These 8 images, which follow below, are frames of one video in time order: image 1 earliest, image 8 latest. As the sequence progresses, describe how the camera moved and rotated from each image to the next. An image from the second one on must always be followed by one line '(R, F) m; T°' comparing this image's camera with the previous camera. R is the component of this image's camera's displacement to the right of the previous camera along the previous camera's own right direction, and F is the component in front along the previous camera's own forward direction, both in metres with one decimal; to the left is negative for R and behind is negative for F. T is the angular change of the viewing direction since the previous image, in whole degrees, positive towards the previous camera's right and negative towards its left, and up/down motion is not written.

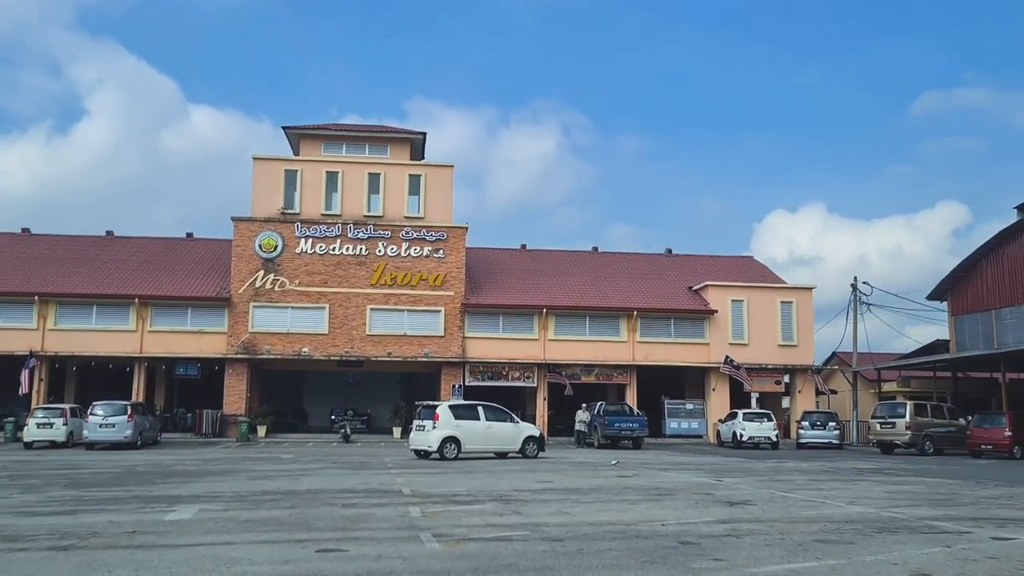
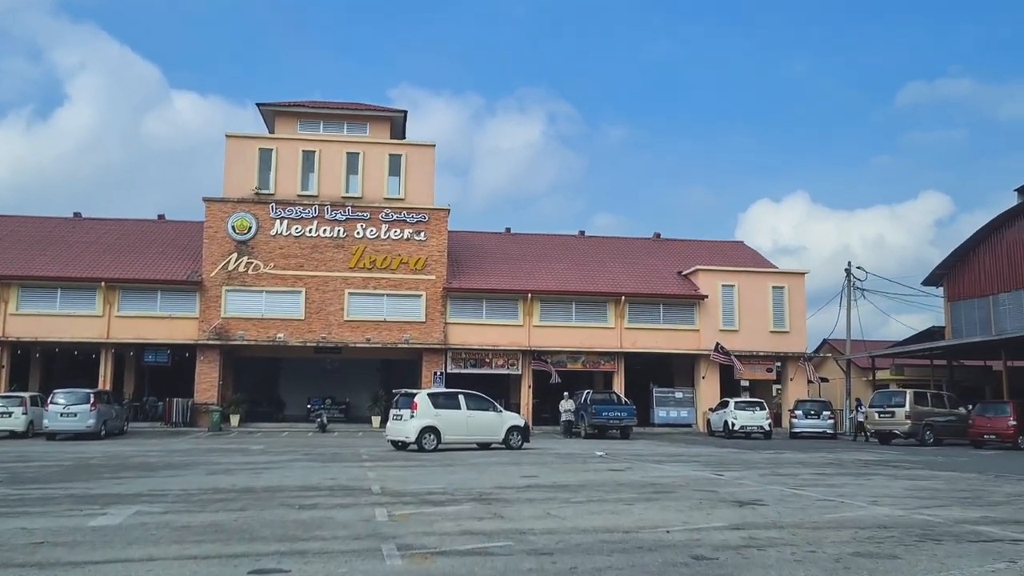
(0.0, +1.4) m; +1°
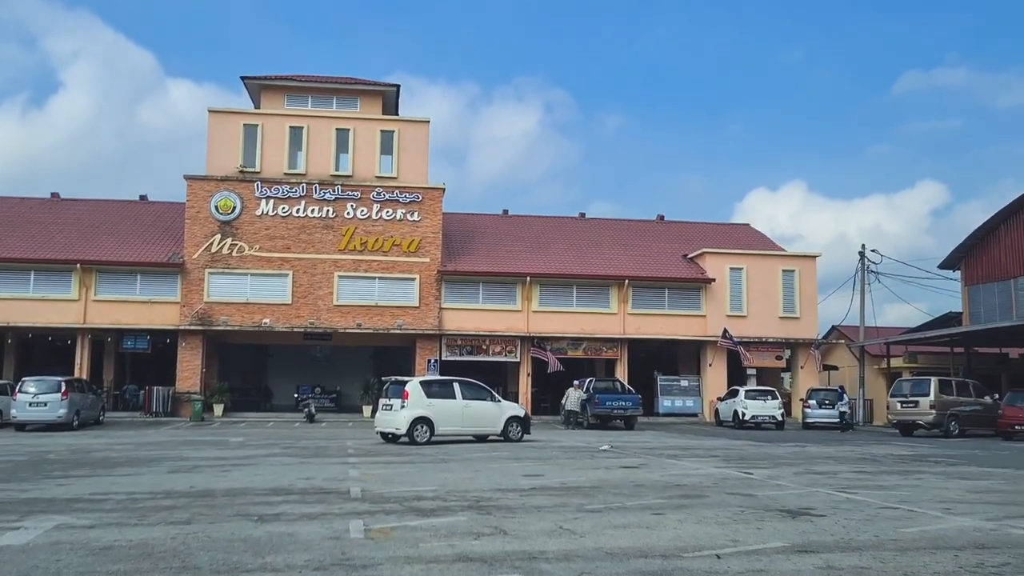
(-0.1, +1.8) m; 0°
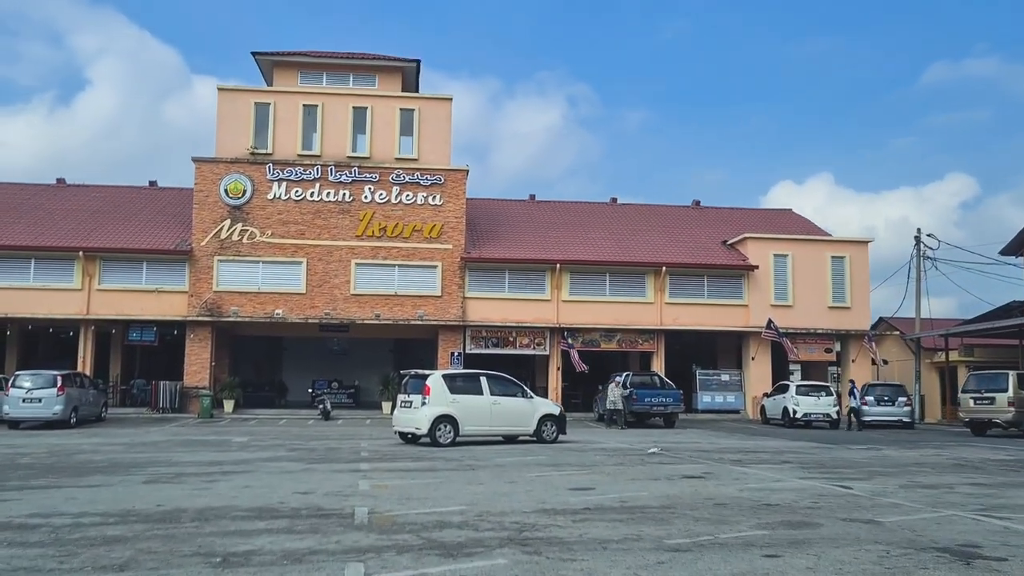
(-0.2, +2.3) m; -1°
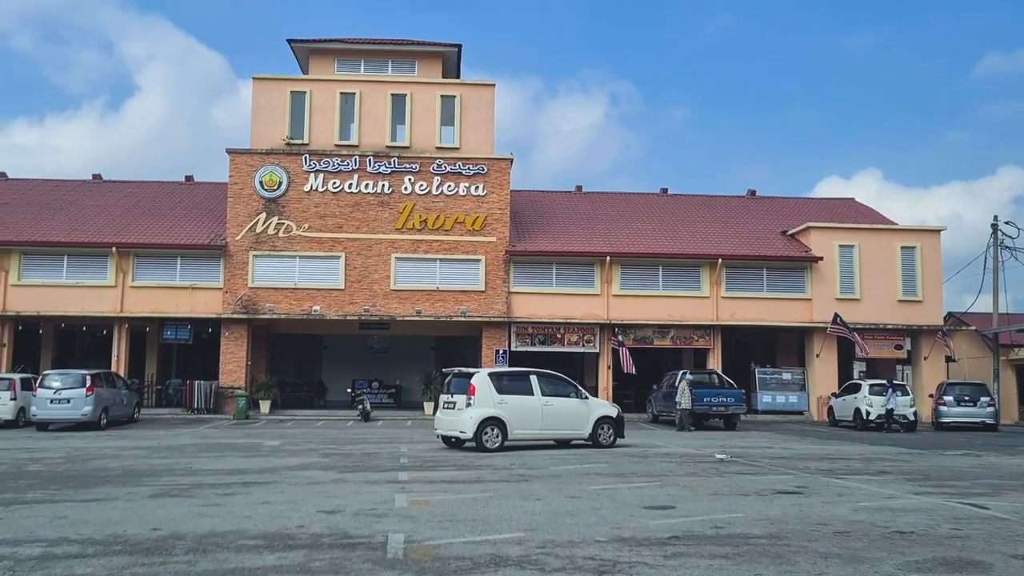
(-0.2, +1.6) m; -3°
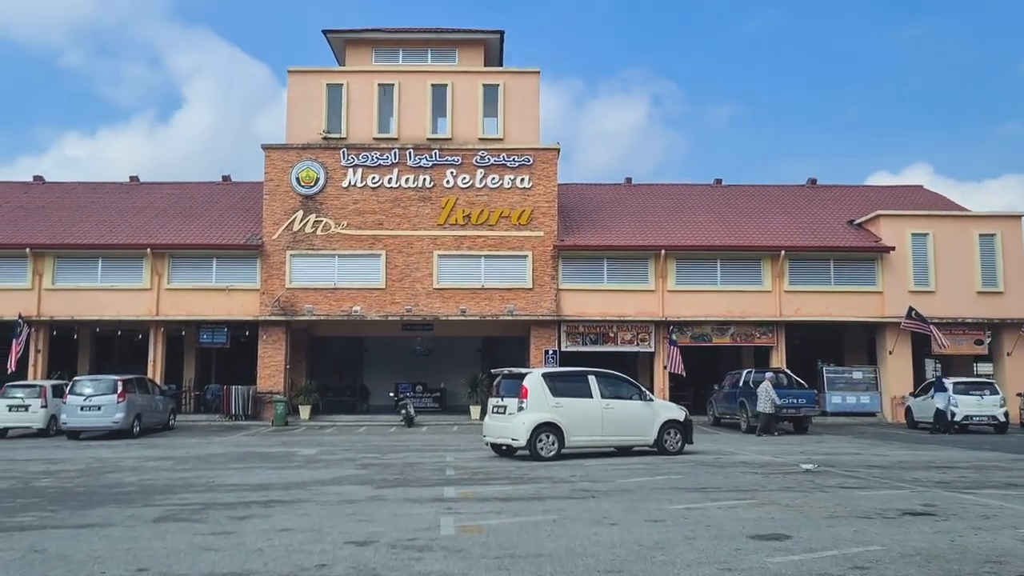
(-0.2, +1.6) m; -3°
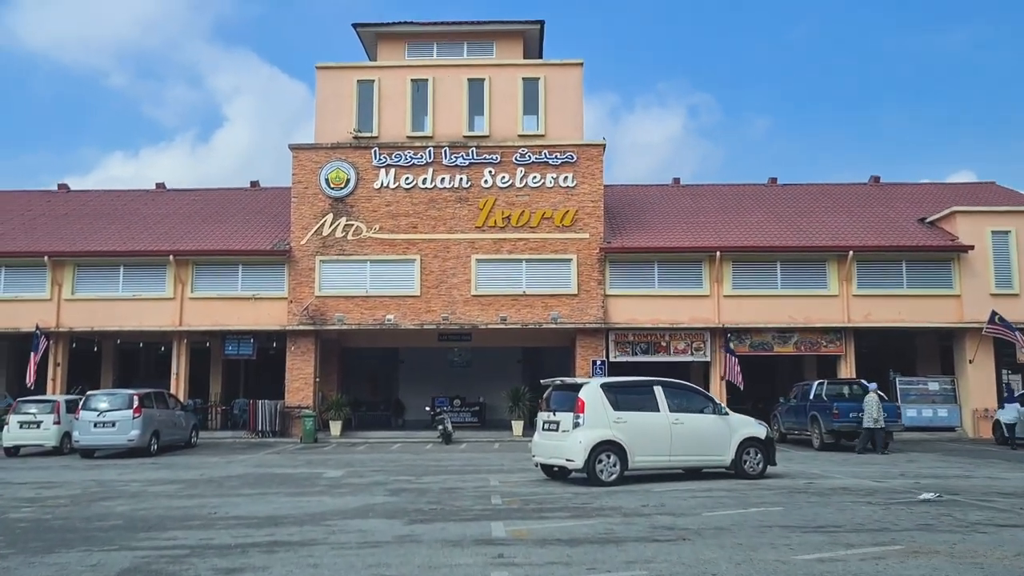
(-0.2, +2.0) m; -2°
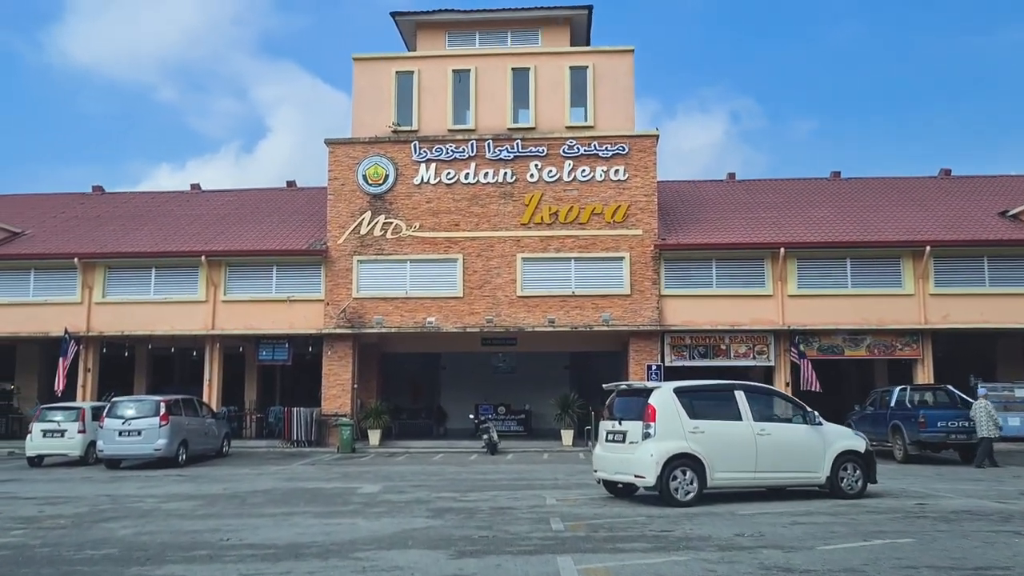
(-0.2, +1.6) m; -3°
